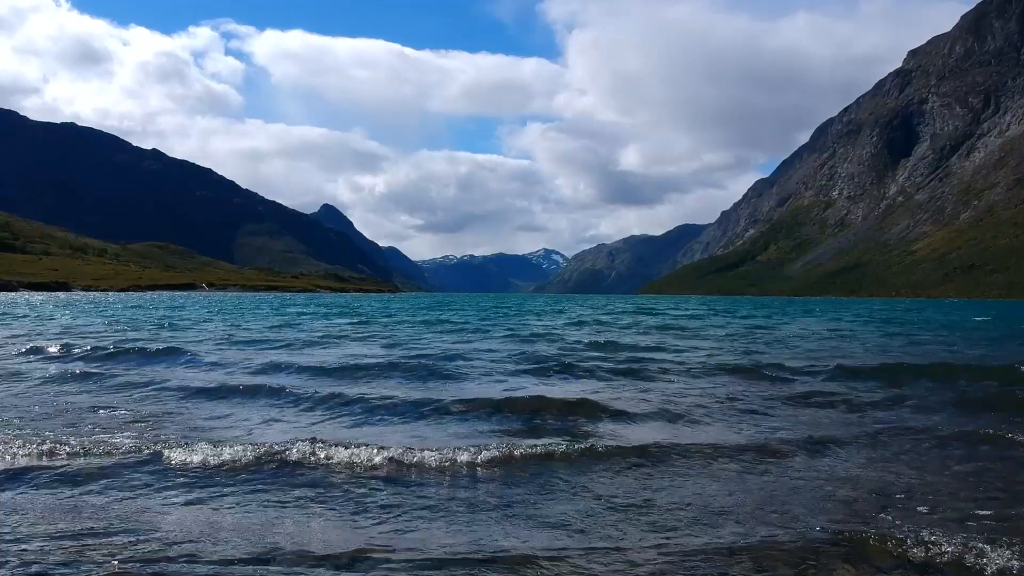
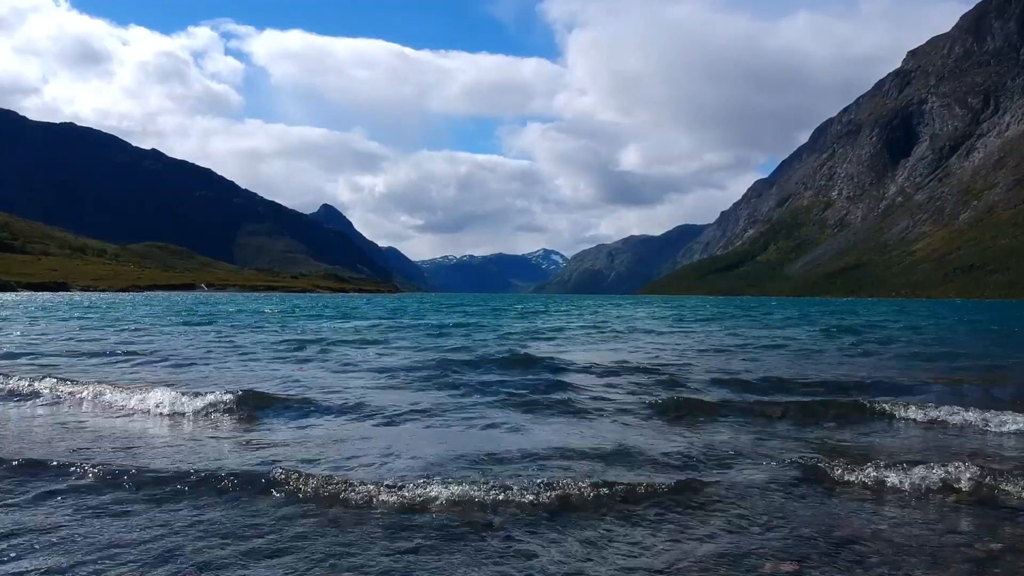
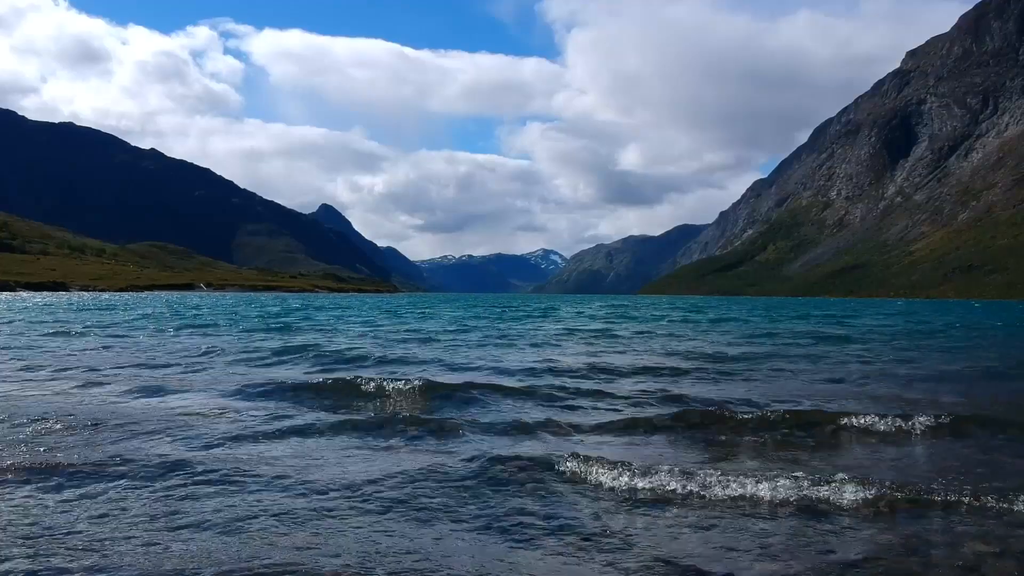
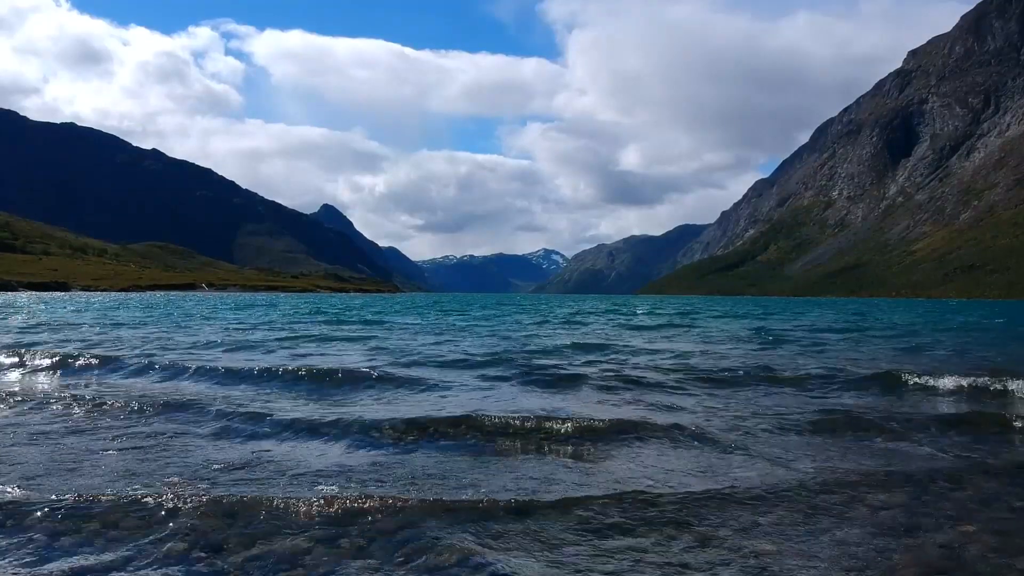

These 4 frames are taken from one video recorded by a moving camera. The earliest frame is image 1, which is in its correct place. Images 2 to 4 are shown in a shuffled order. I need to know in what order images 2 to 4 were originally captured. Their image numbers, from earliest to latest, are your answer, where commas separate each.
4, 2, 3
